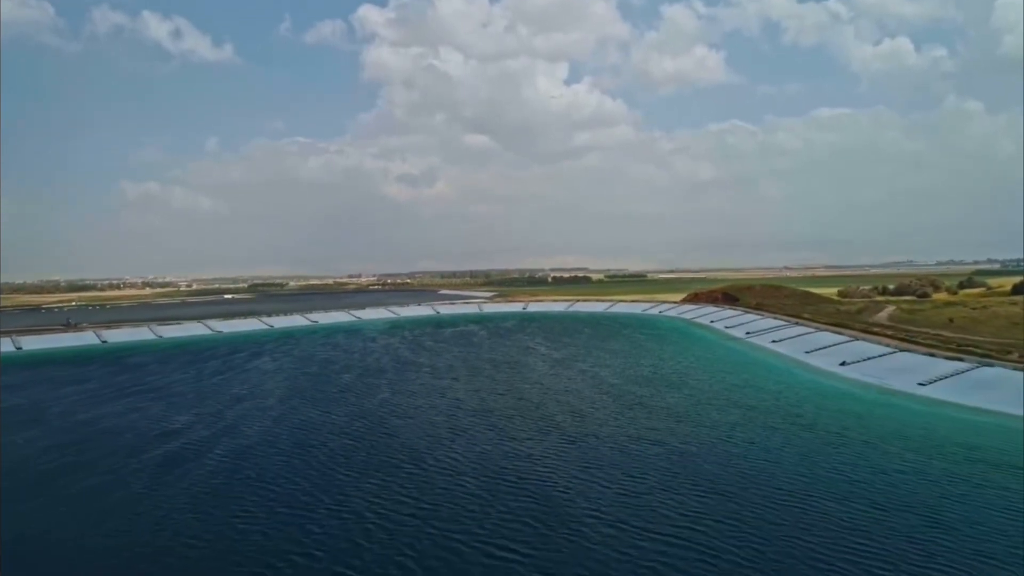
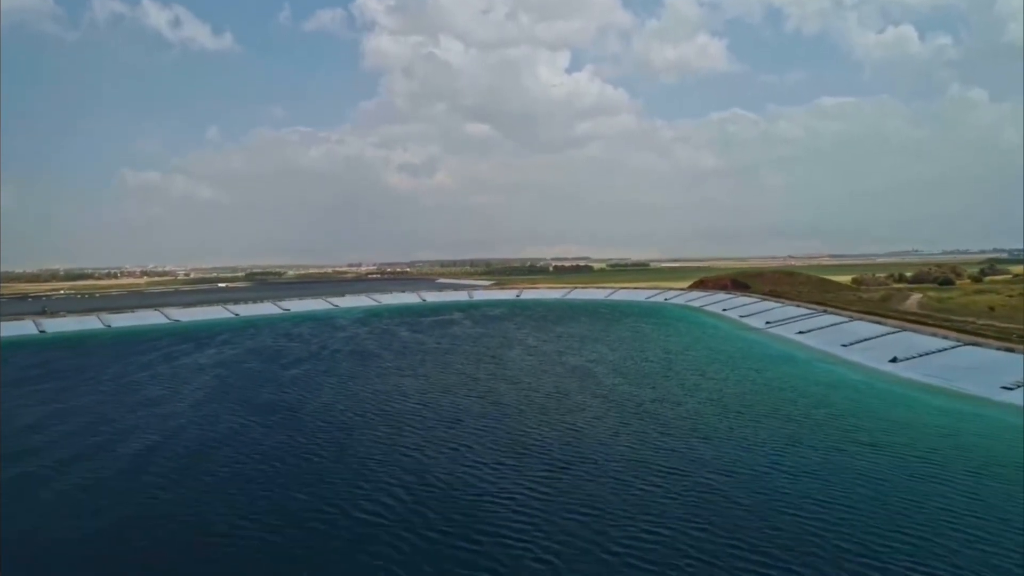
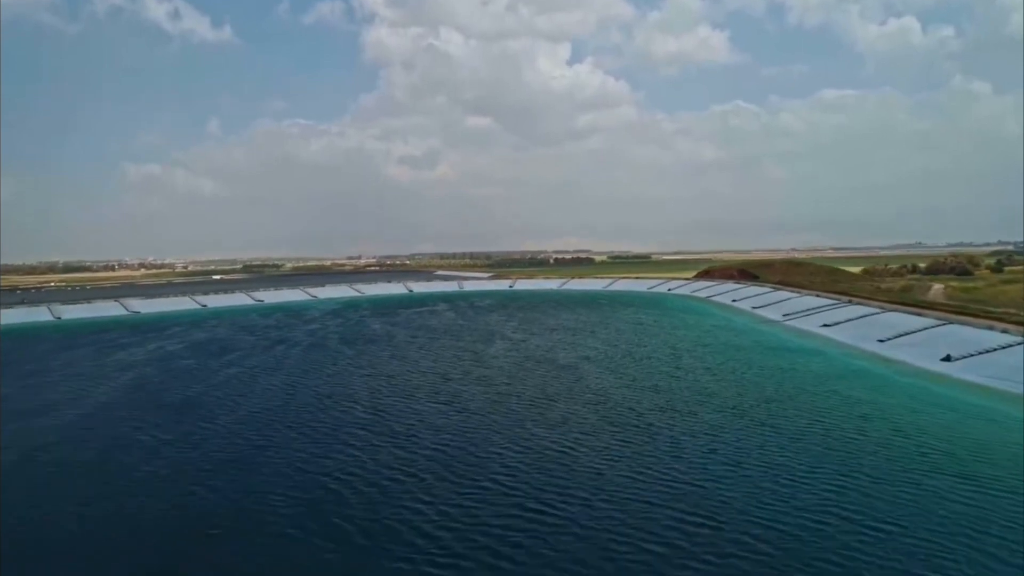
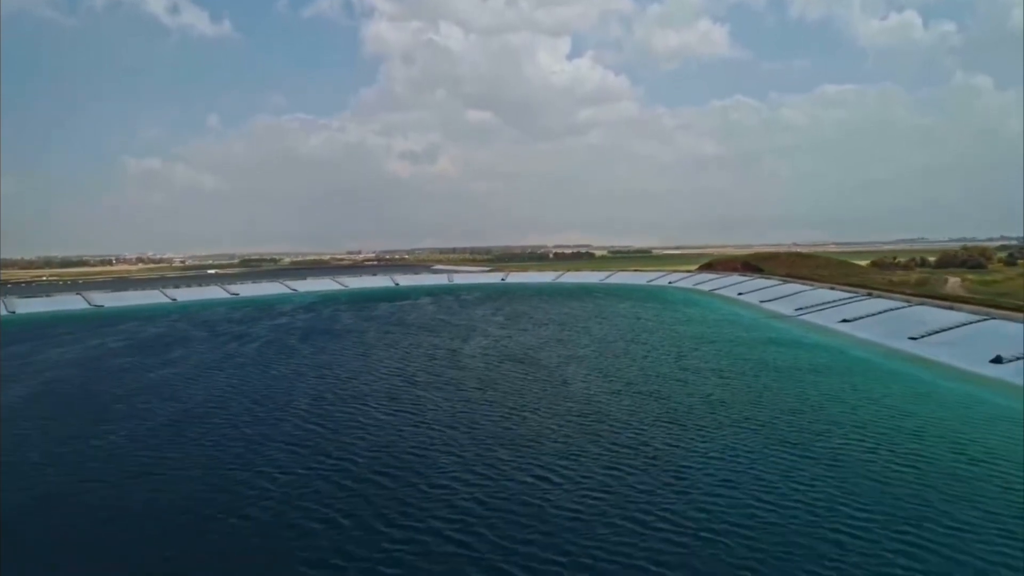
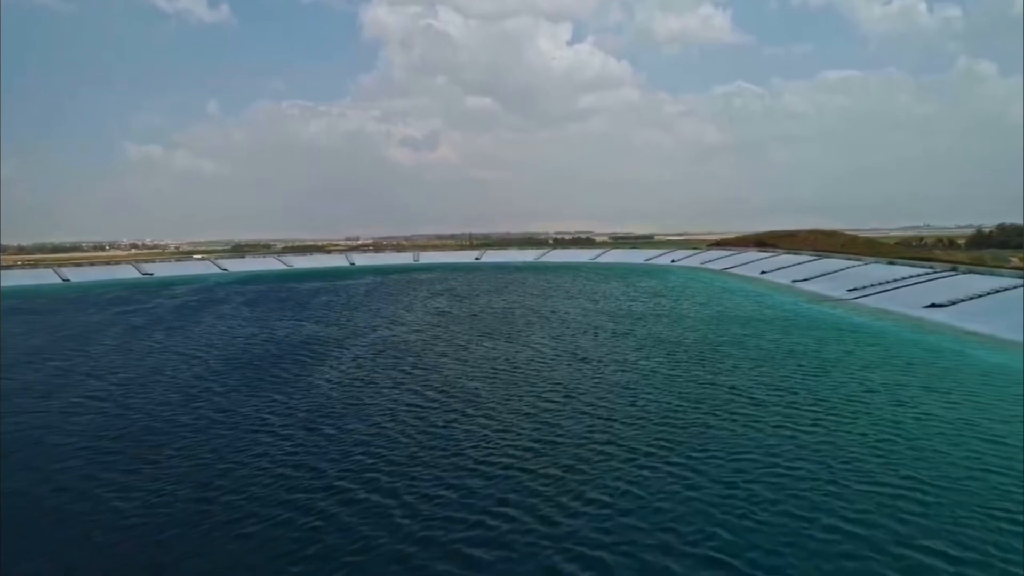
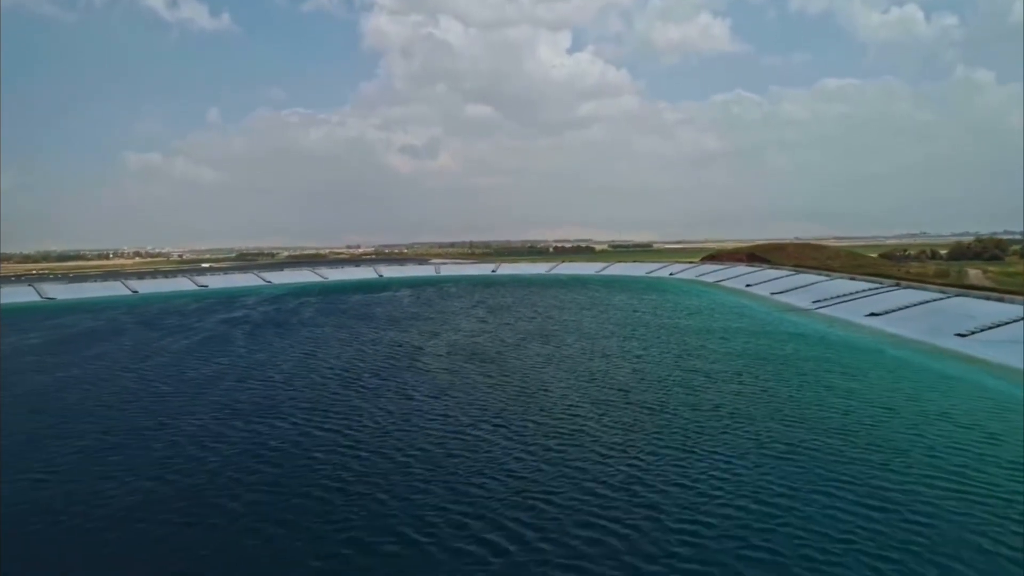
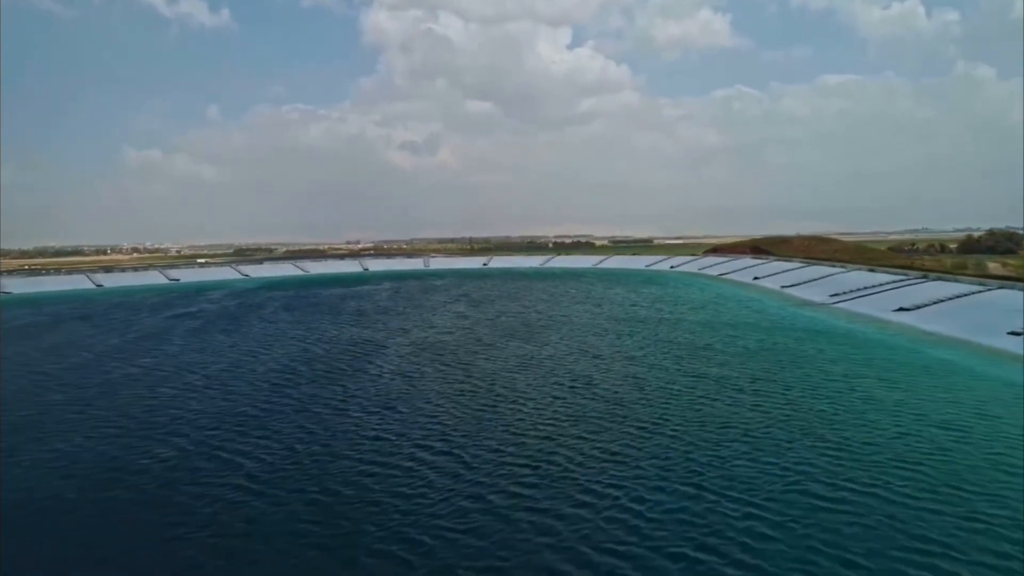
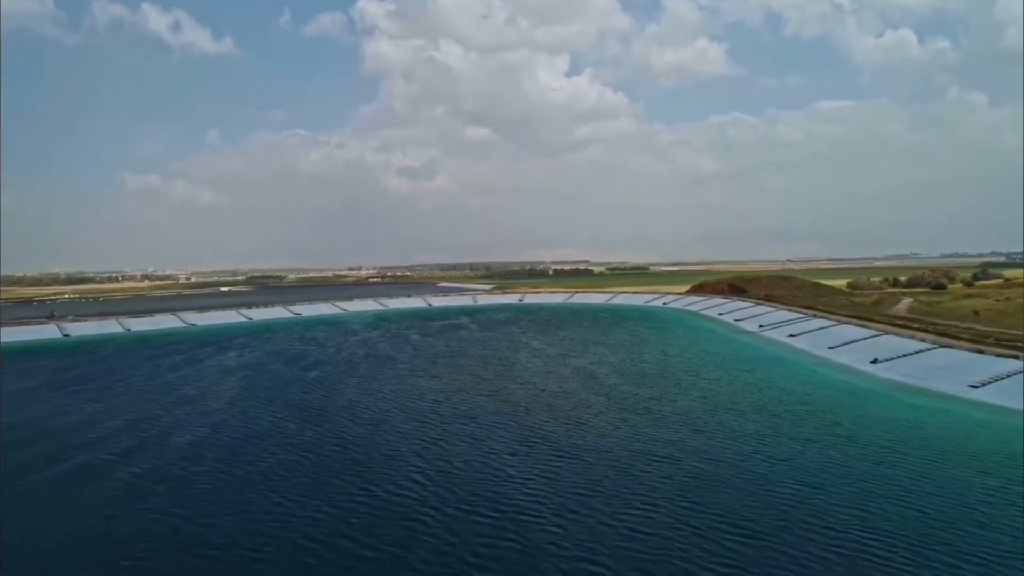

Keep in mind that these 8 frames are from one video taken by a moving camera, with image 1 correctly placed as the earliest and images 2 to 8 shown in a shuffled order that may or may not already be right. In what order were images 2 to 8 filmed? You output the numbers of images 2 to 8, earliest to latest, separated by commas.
8, 2, 3, 4, 6, 7, 5
